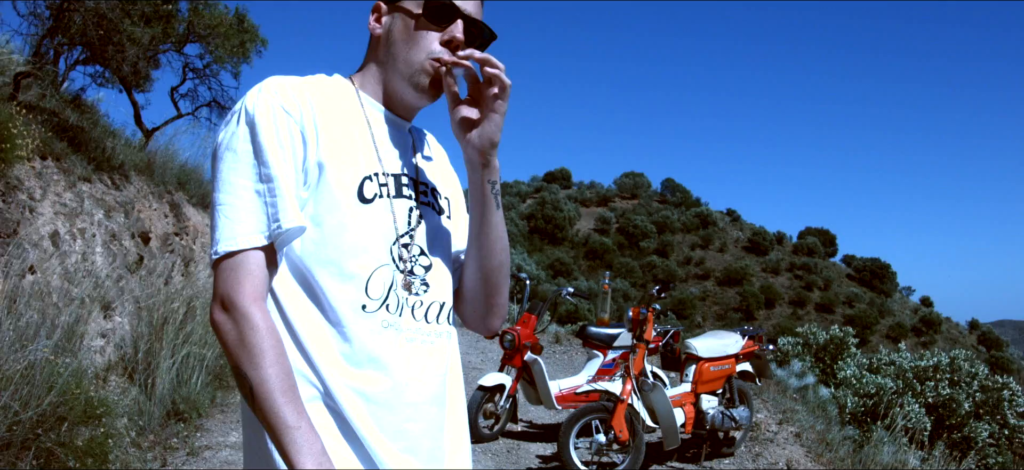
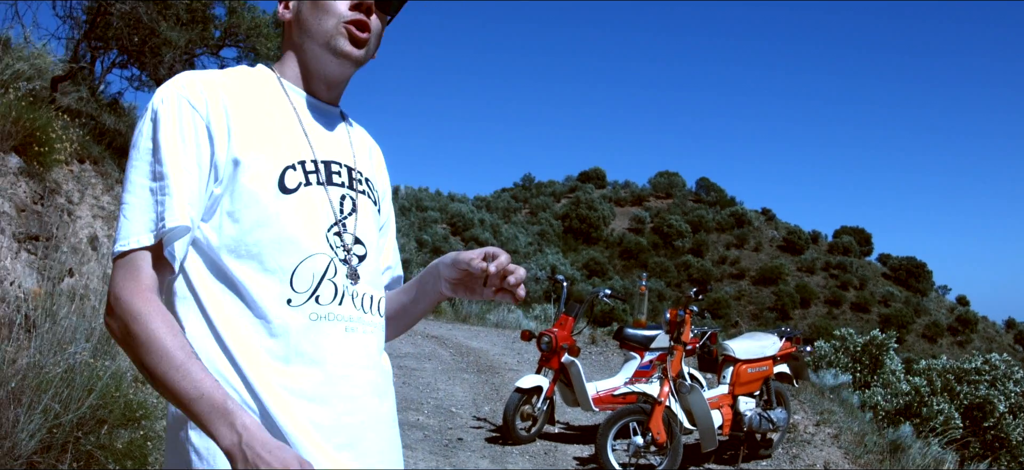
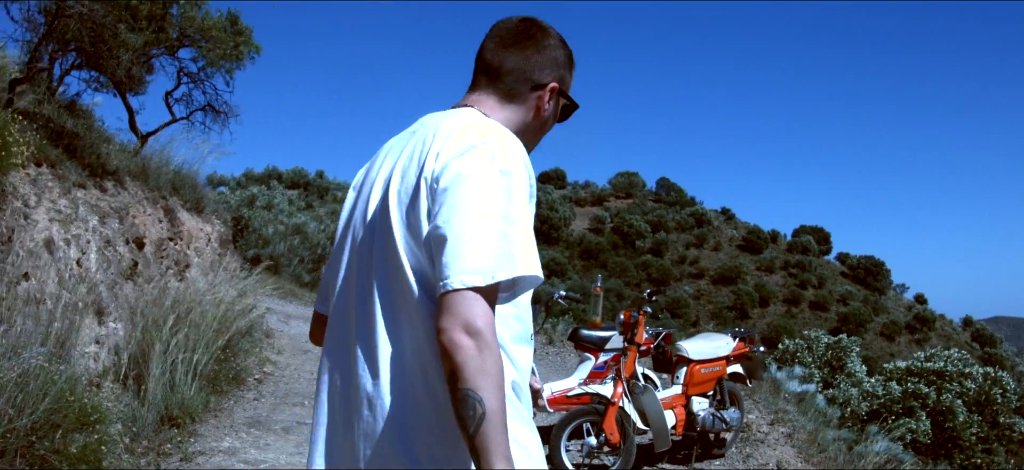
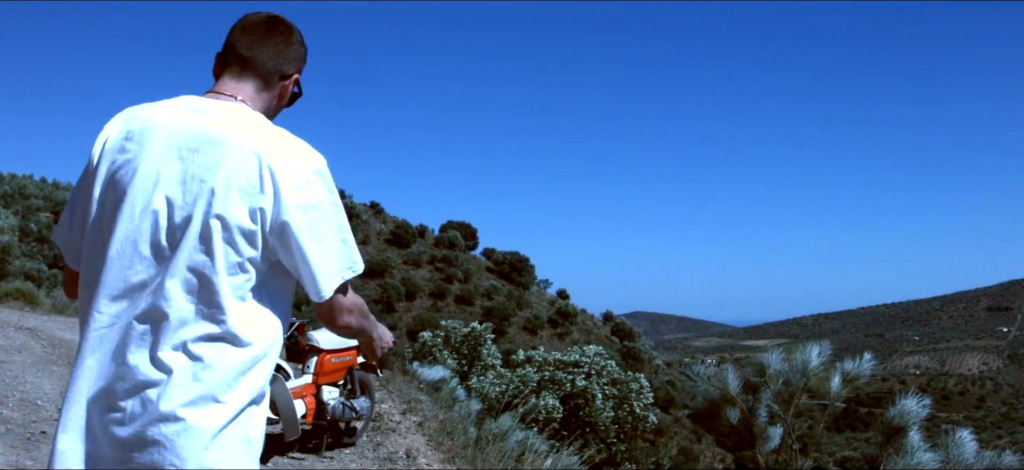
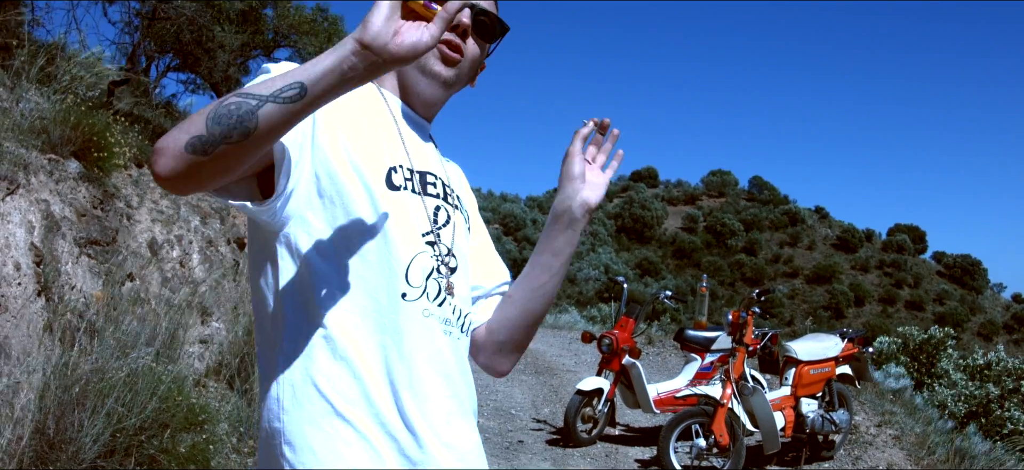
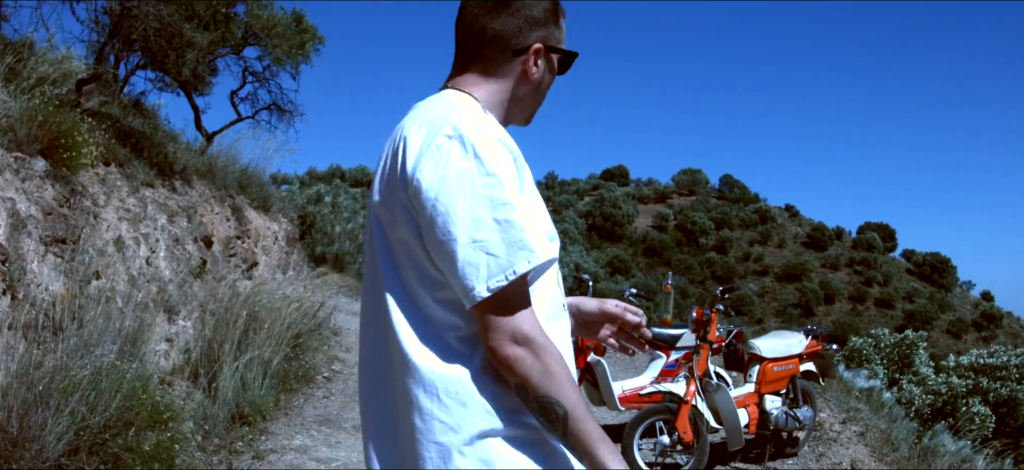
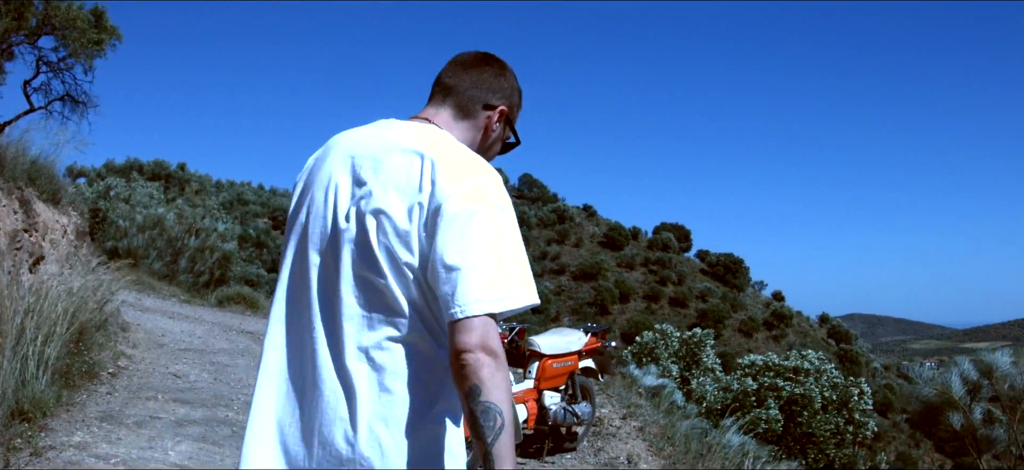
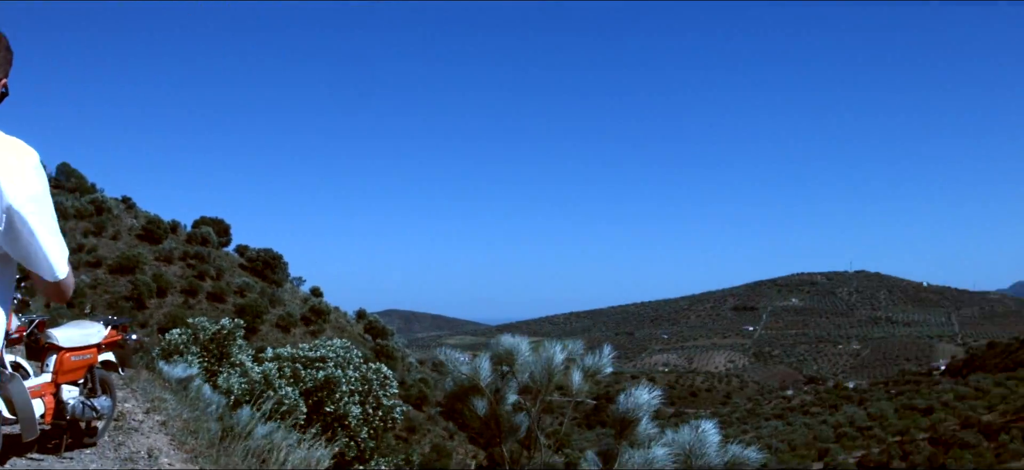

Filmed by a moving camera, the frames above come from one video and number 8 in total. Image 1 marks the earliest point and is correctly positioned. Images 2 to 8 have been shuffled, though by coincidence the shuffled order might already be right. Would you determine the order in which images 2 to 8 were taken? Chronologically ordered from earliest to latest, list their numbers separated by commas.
2, 5, 6, 3, 7, 4, 8
